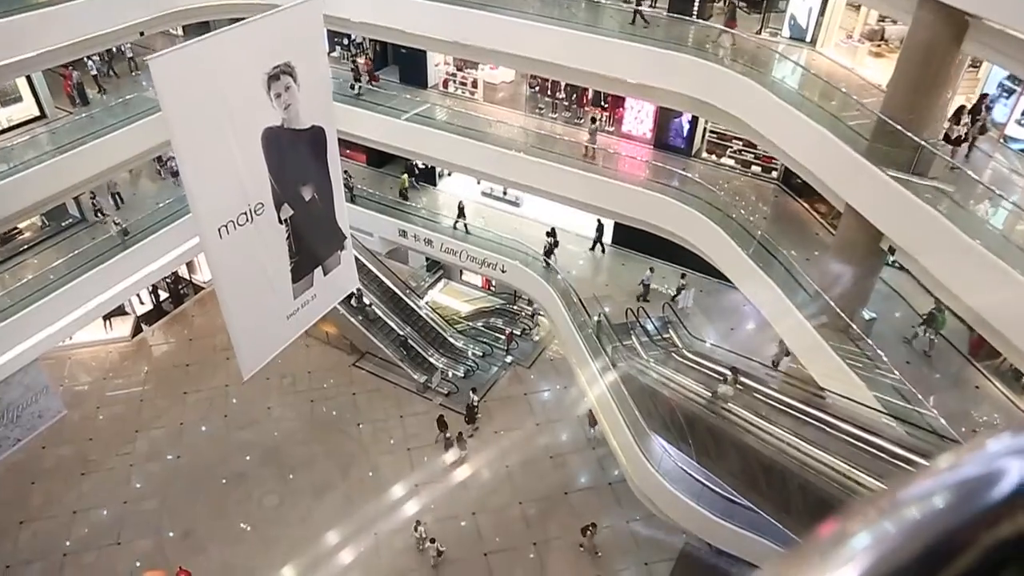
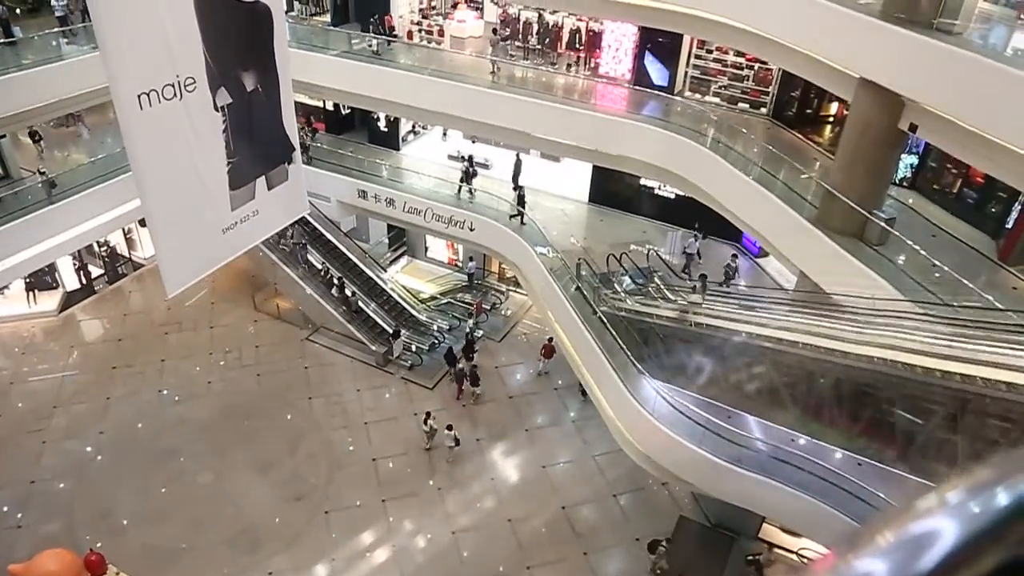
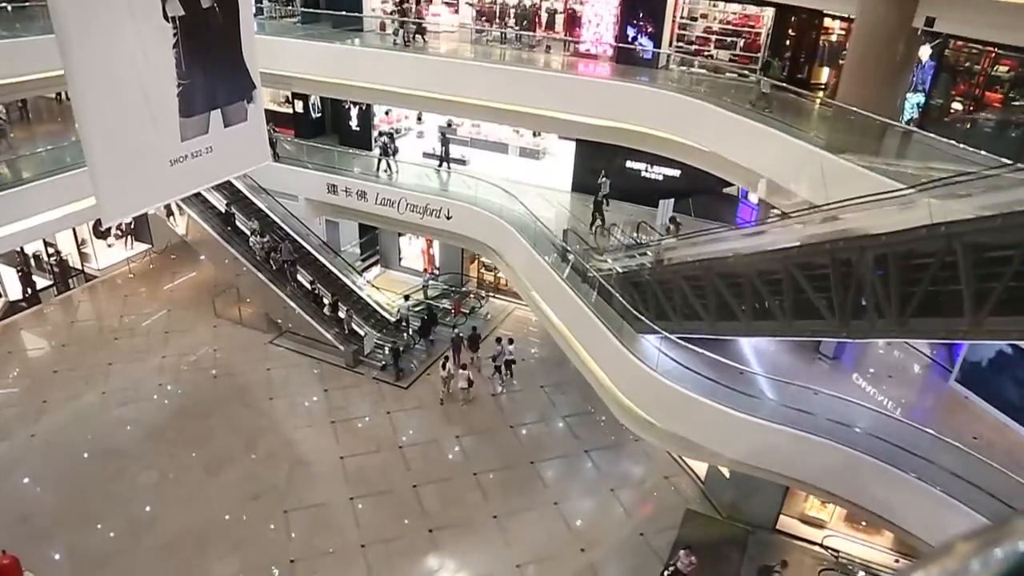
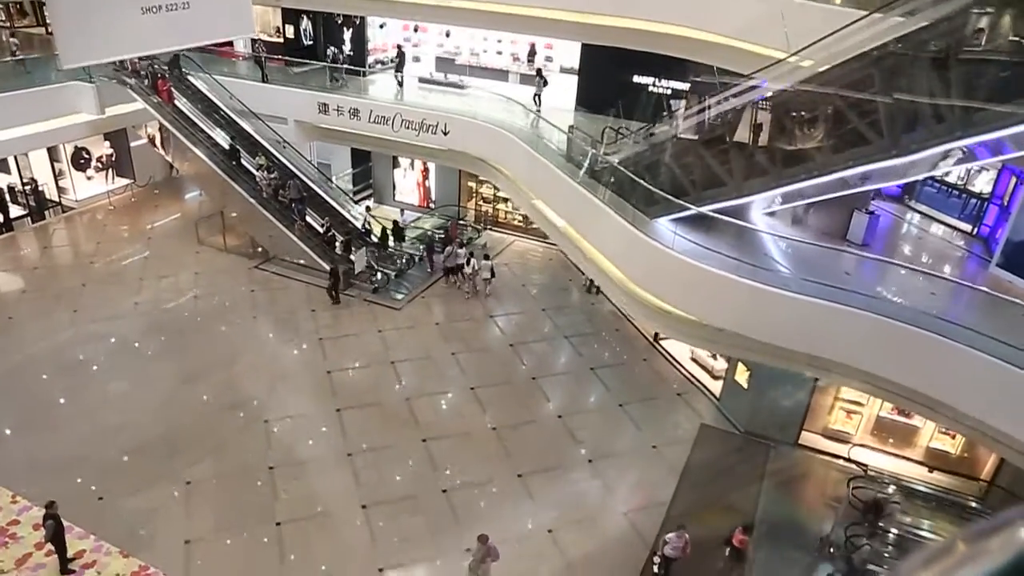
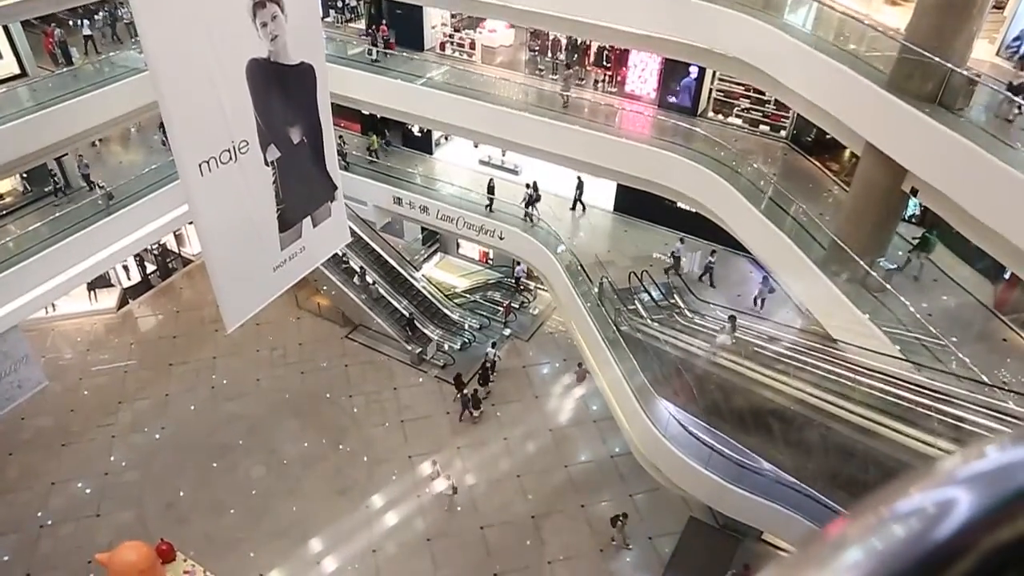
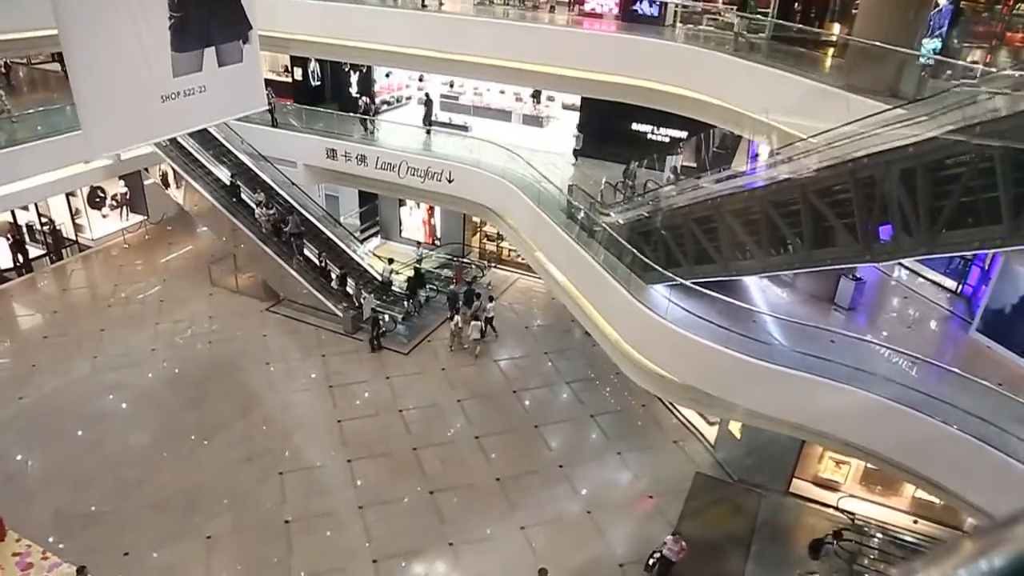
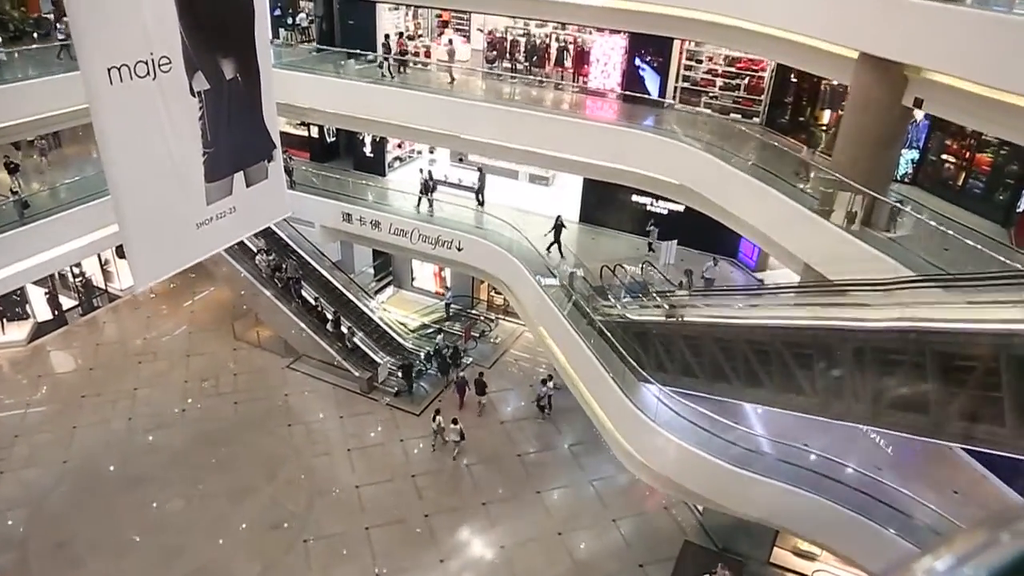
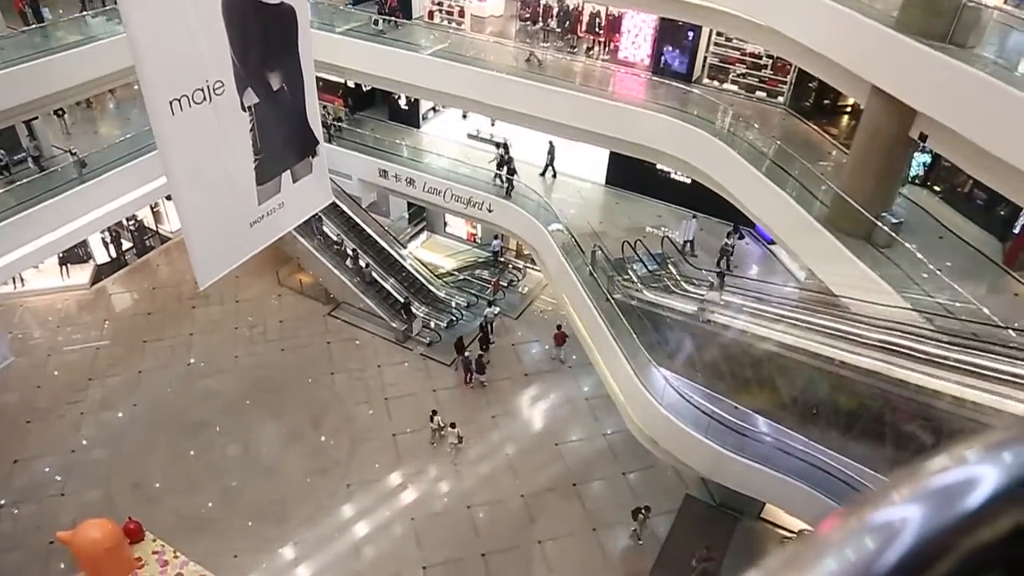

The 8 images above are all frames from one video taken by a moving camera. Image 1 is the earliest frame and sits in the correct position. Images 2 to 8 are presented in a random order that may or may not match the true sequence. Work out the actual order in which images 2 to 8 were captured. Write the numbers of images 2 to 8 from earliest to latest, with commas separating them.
5, 8, 2, 7, 3, 6, 4
